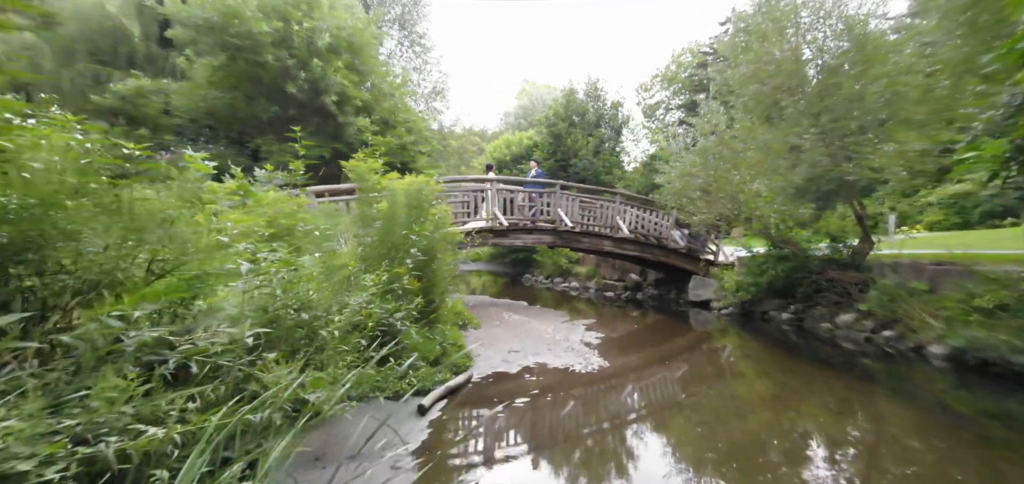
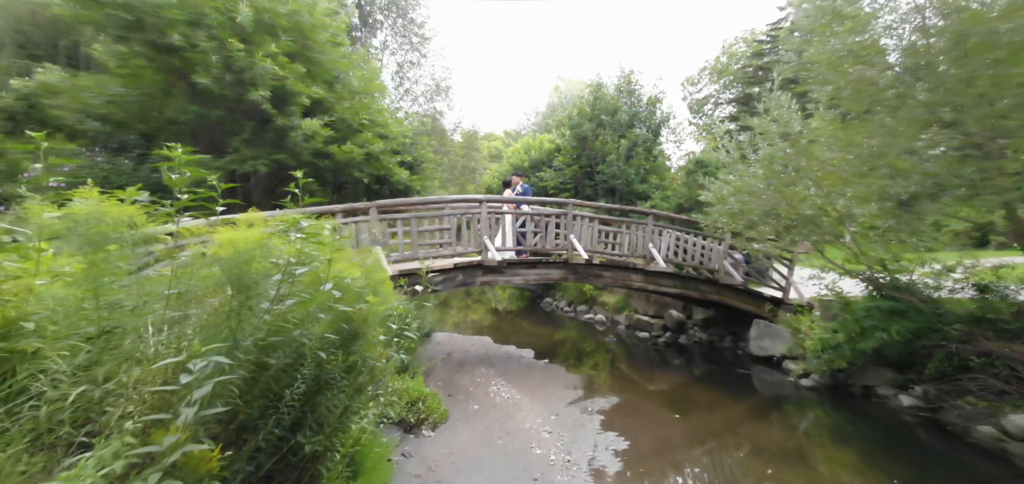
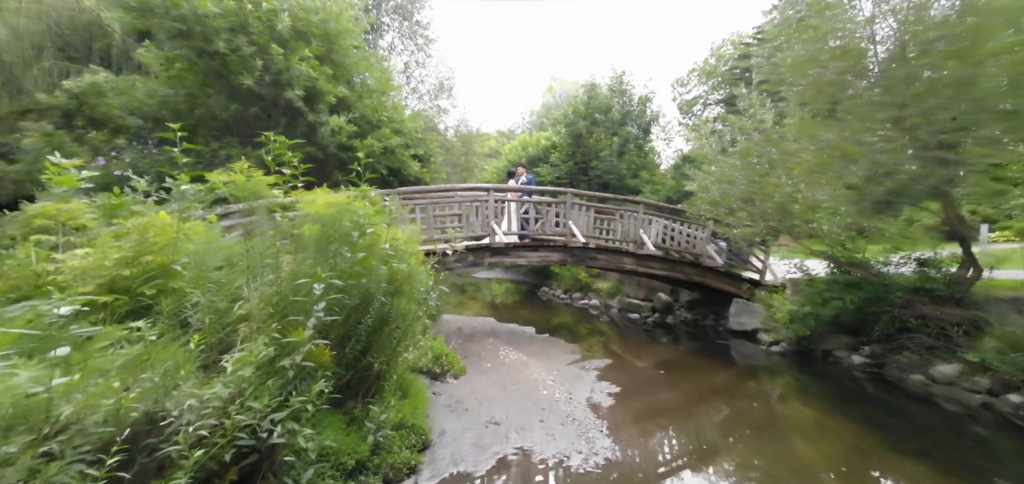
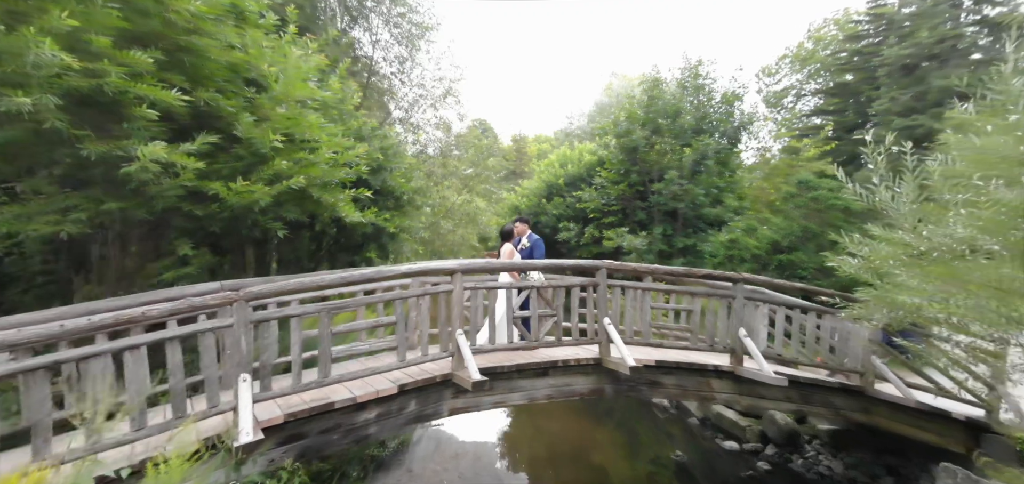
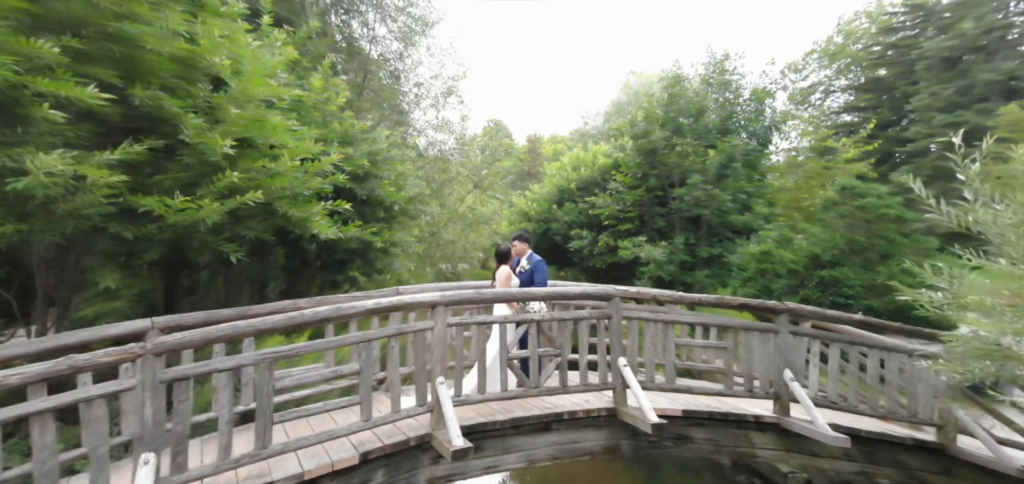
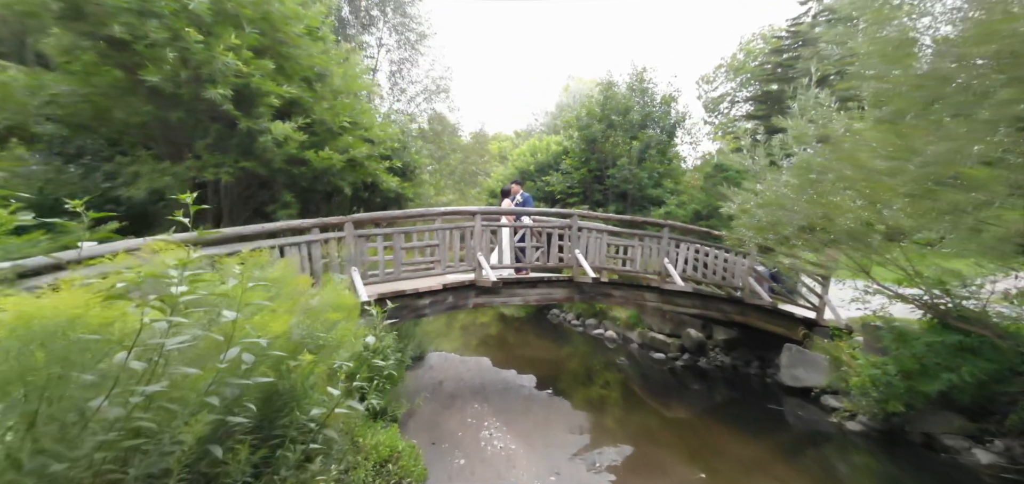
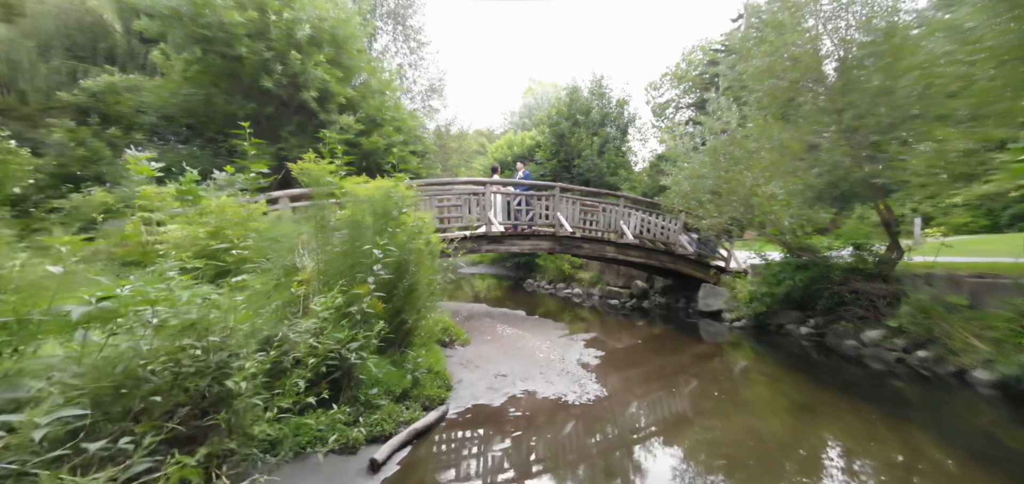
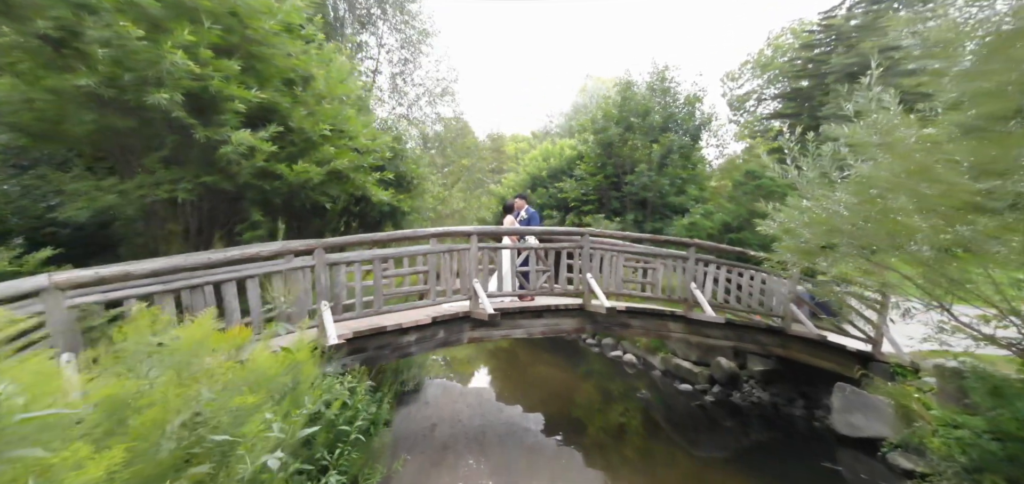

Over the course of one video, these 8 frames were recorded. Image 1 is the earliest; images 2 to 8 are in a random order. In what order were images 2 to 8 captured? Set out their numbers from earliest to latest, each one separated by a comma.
7, 3, 2, 6, 8, 4, 5
